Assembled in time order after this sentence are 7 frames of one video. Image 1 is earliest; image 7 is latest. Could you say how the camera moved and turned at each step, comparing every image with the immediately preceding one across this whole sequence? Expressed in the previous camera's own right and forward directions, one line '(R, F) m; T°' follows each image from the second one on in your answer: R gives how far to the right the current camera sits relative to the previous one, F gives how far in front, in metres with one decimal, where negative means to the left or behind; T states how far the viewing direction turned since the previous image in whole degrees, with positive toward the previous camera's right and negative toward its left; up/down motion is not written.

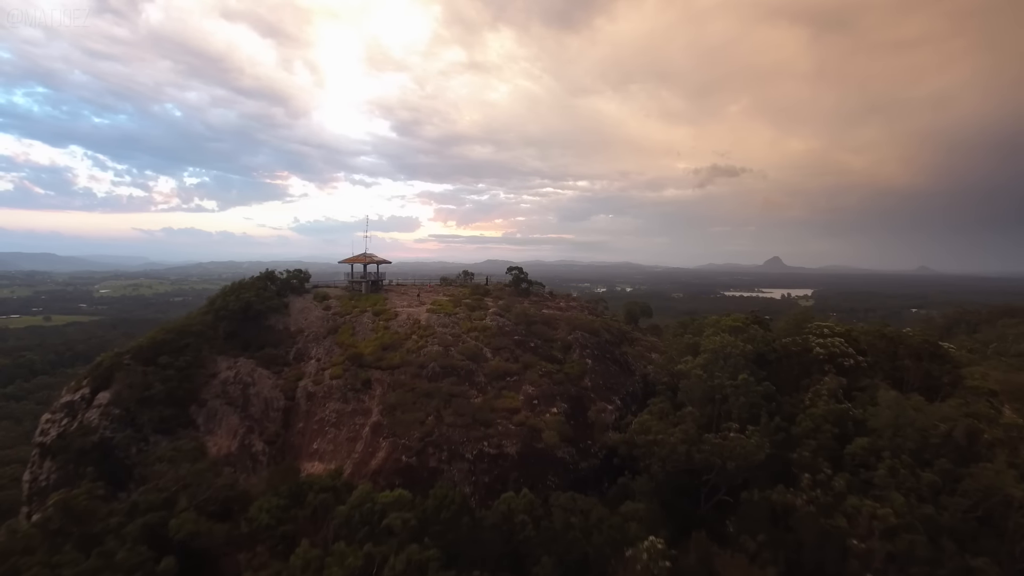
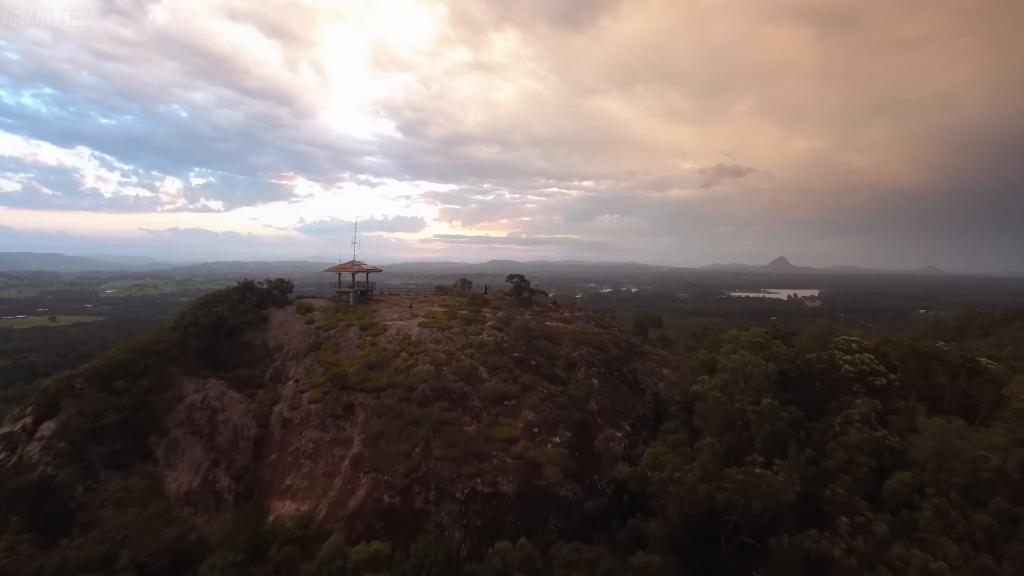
(+0.1, +0.8) m; 0°
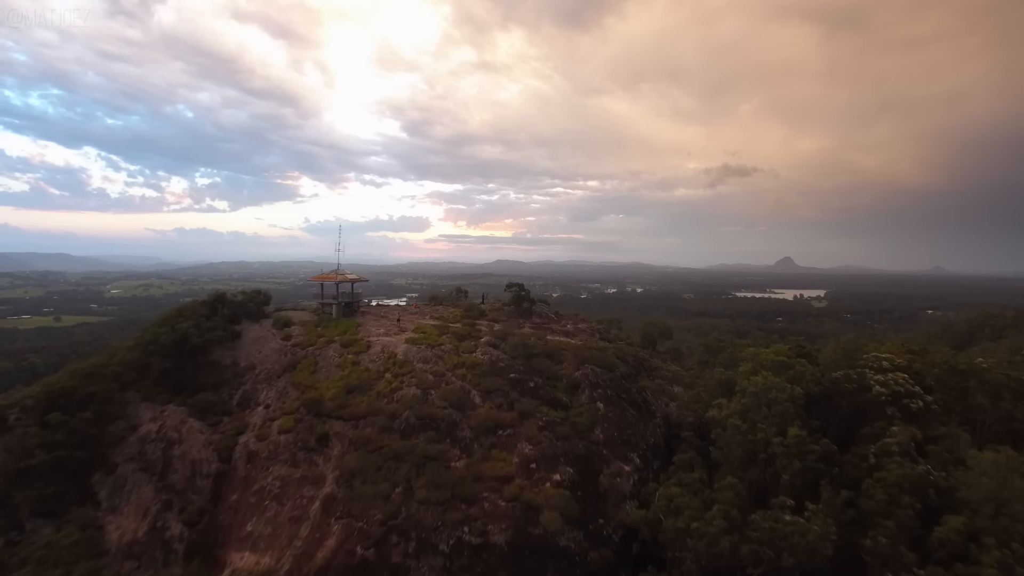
(+0.1, +0.8) m; 0°
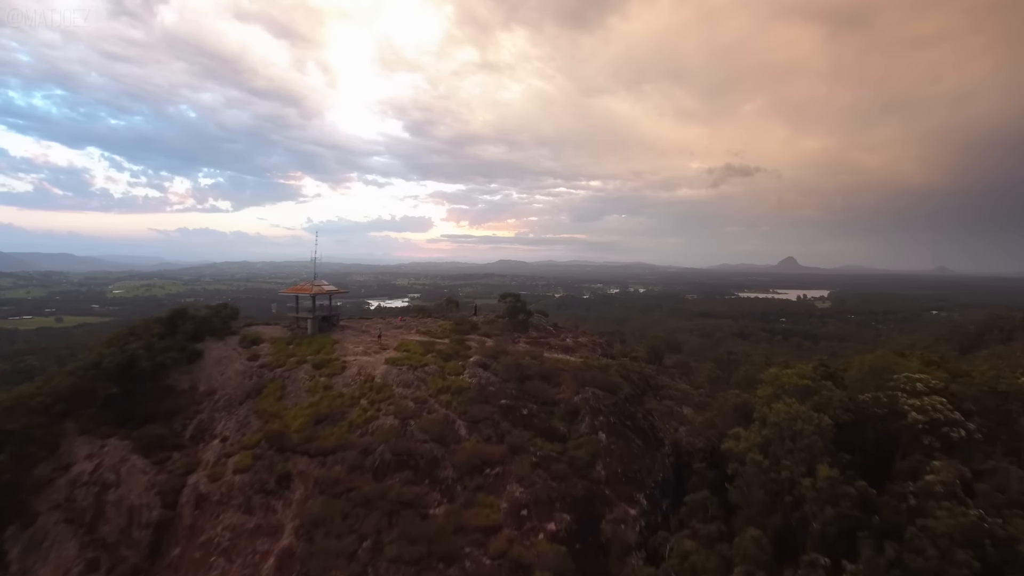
(+0.1, +0.8) m; 0°
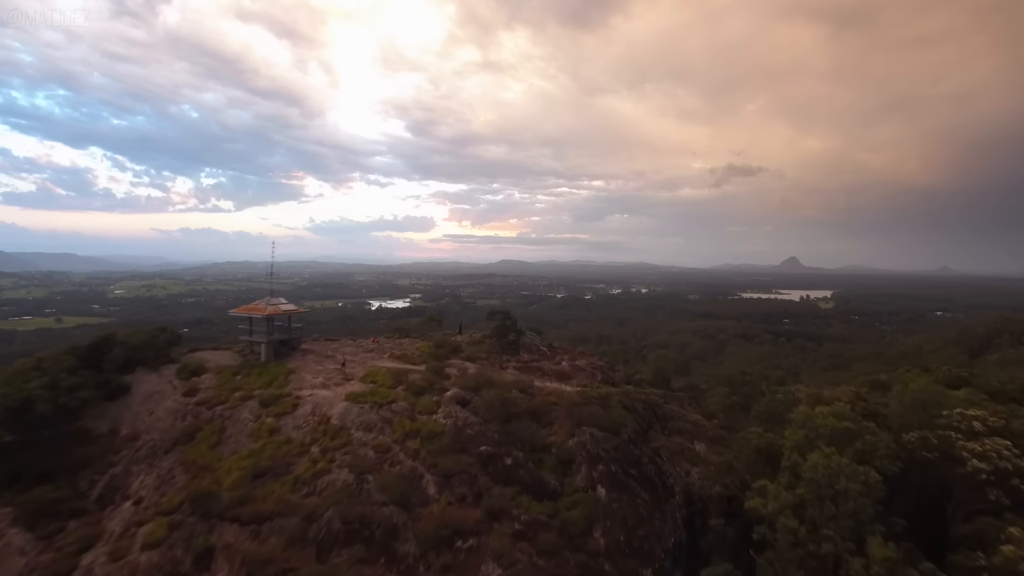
(+0.2, +1.0) m; 0°
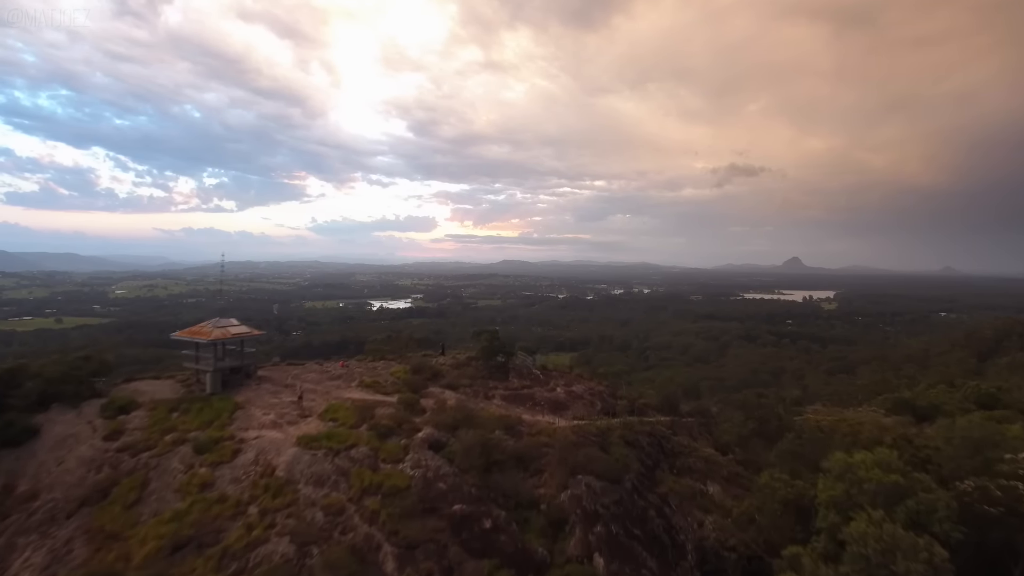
(+0.2, +0.9) m; 0°
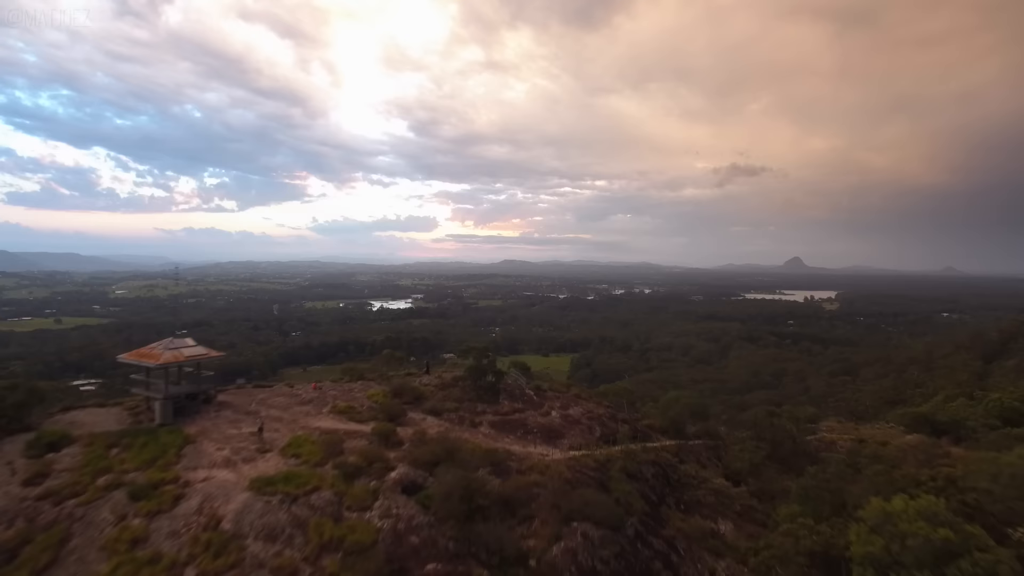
(+0.1, +0.6) m; 0°
